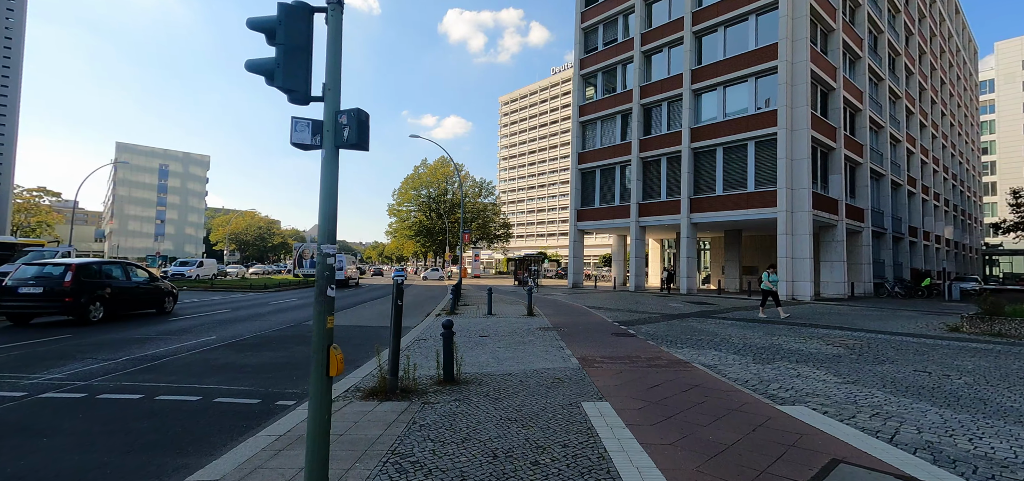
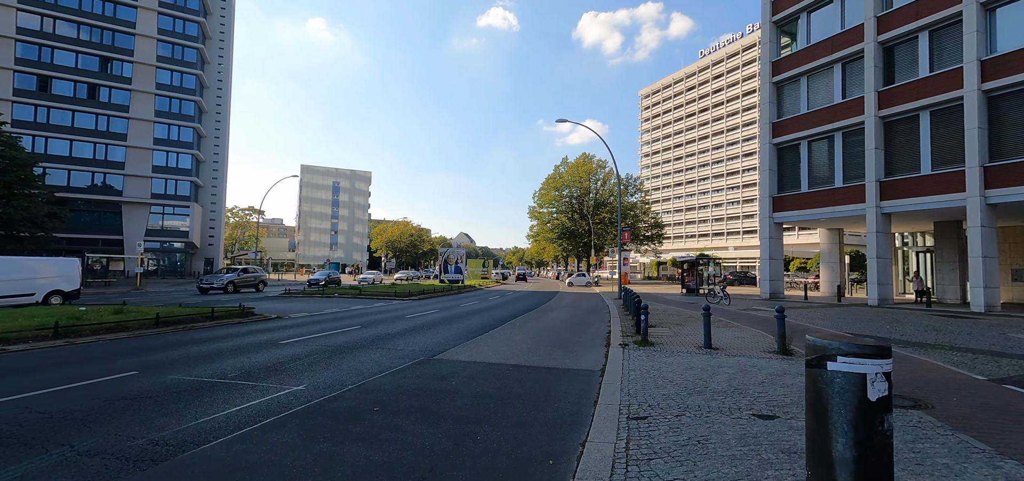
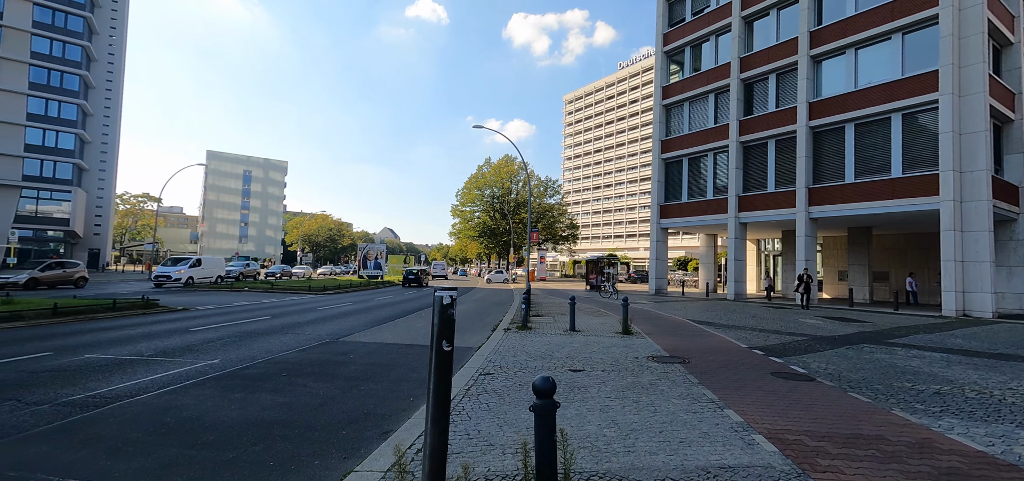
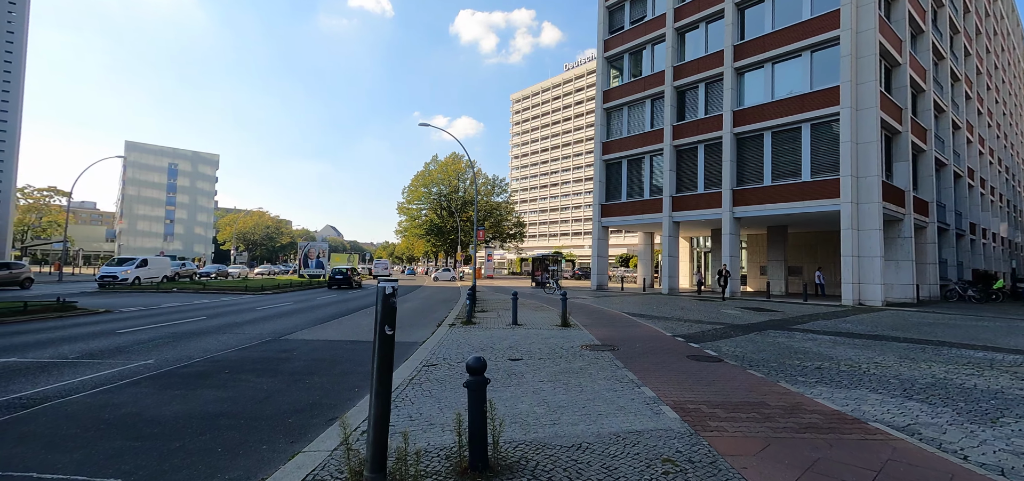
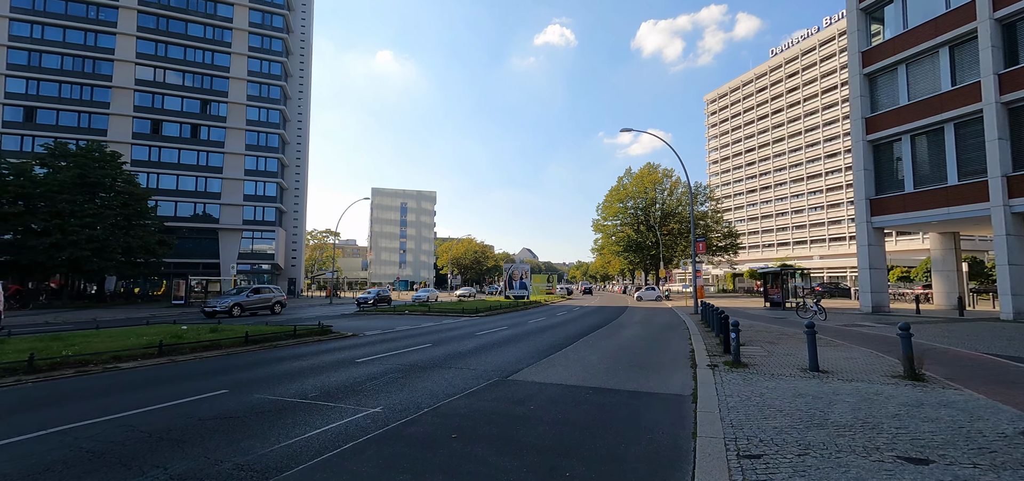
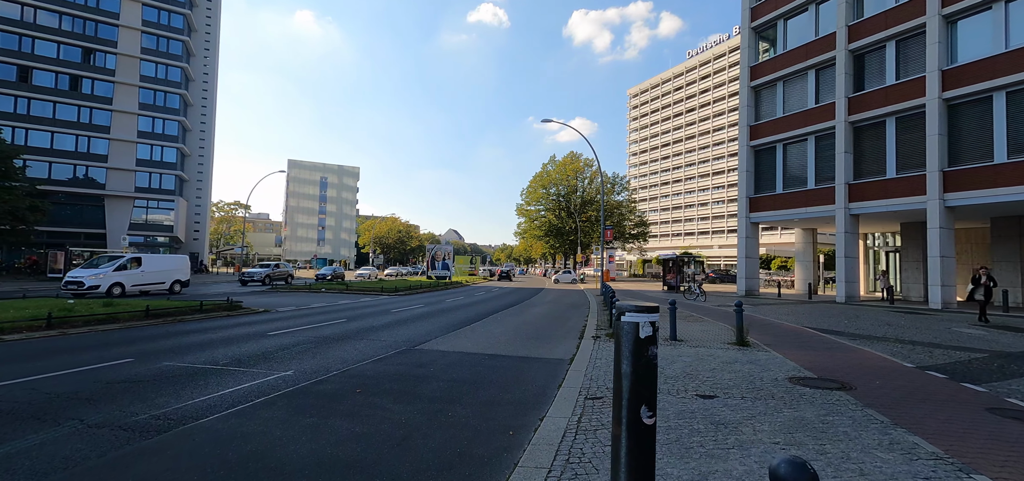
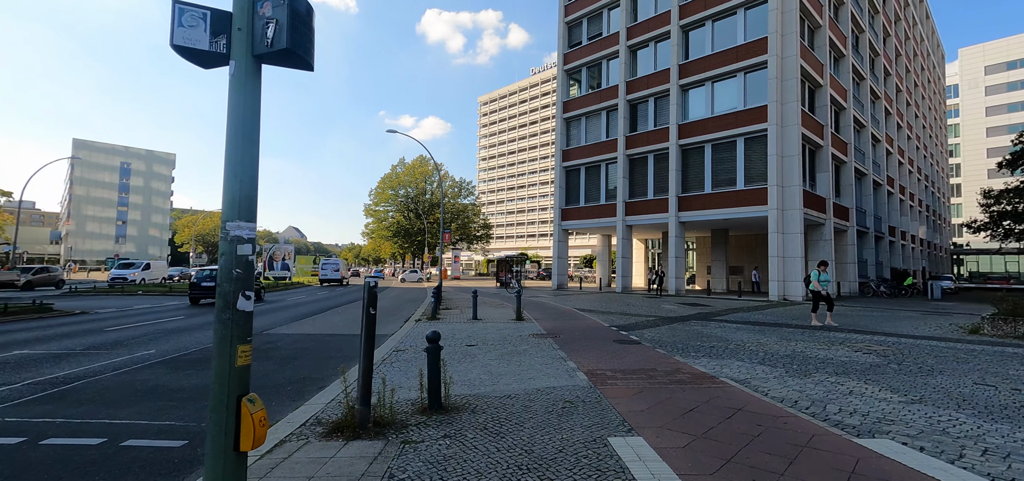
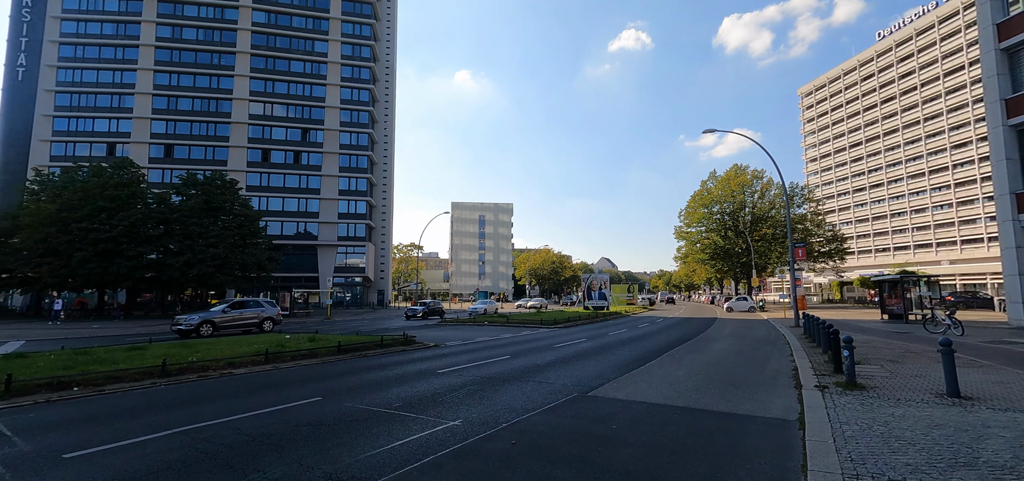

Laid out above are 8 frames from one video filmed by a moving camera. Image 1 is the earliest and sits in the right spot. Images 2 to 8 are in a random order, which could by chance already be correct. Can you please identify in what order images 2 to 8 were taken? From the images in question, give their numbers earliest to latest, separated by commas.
7, 4, 3, 6, 2, 5, 8
